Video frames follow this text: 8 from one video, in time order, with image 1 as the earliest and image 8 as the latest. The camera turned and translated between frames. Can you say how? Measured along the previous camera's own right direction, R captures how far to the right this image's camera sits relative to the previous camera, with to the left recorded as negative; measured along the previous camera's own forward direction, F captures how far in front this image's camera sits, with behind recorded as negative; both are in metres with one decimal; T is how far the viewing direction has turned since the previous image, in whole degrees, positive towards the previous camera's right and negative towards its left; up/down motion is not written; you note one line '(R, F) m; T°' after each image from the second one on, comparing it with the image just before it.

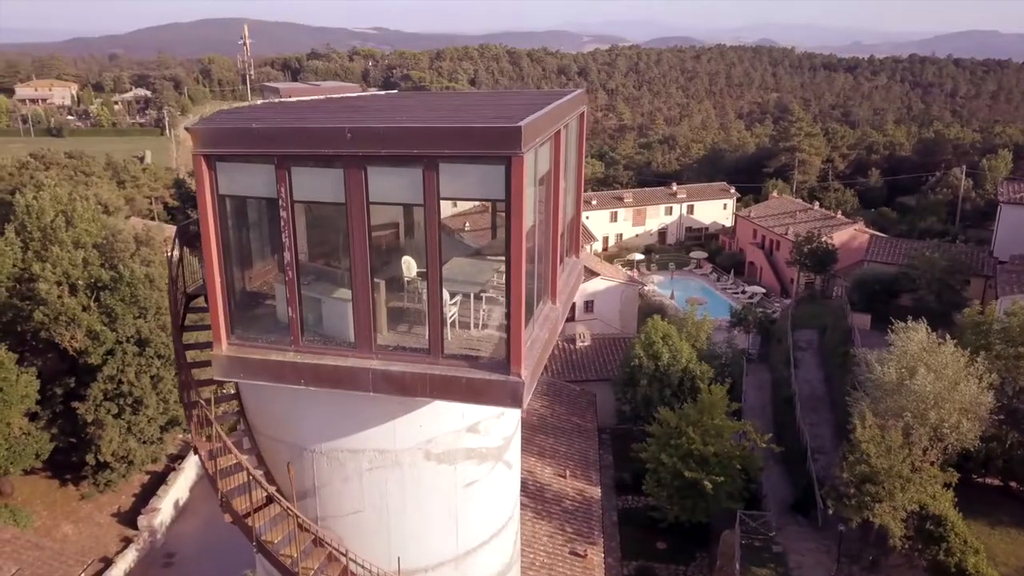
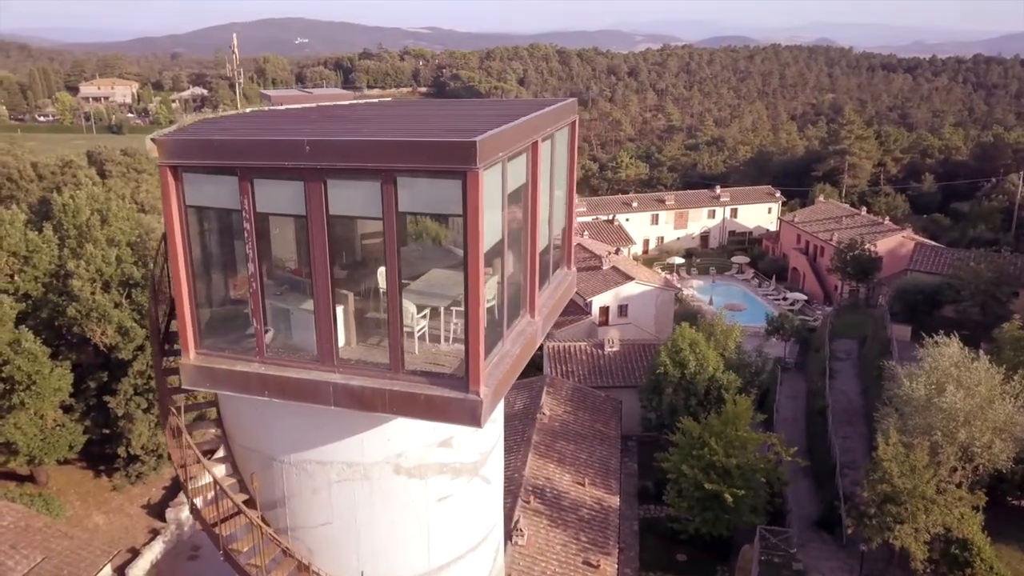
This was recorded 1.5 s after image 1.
(+0.6, +0.1) m; -3°
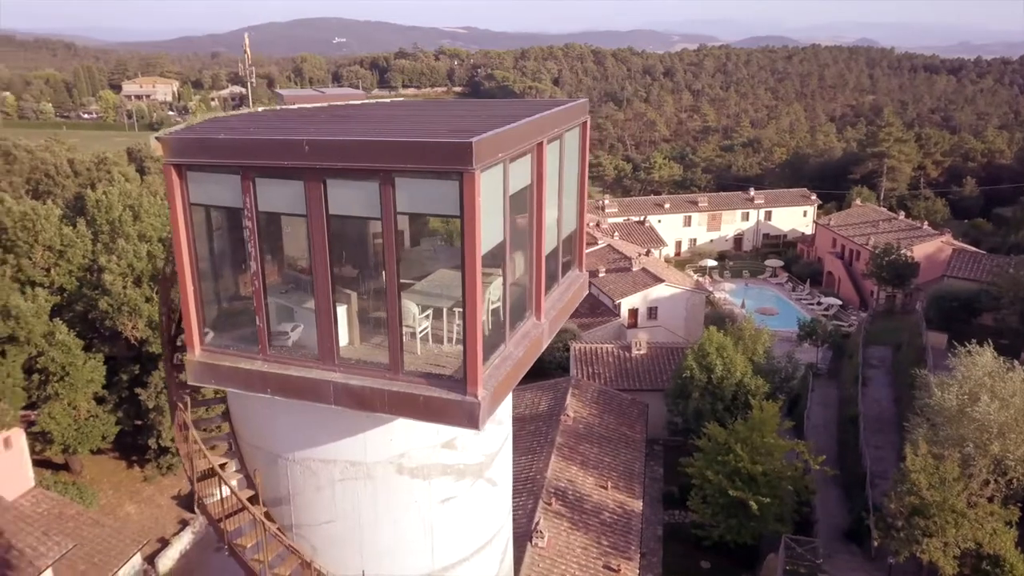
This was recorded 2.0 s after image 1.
(+0.2, +0.1) m; -2°
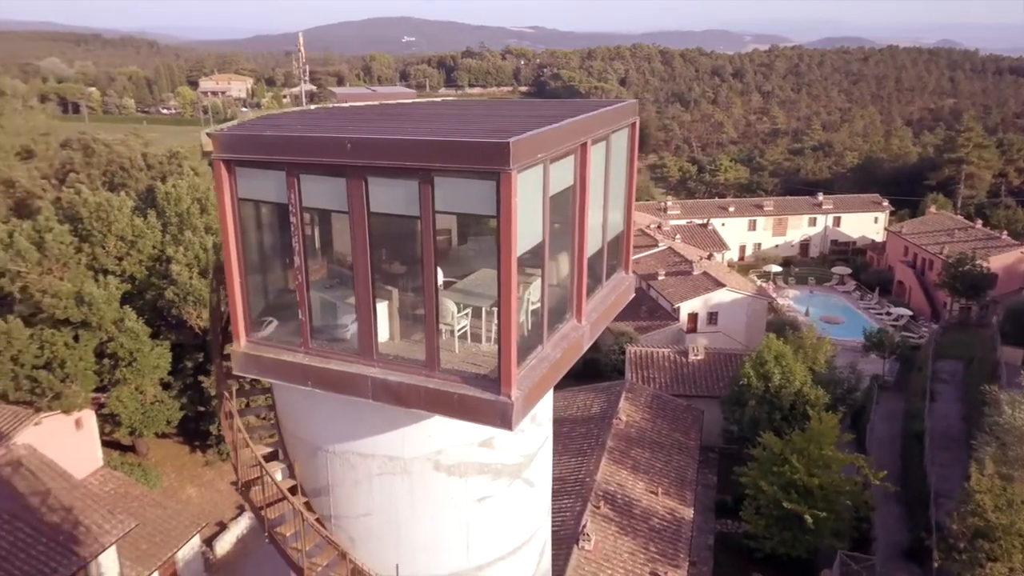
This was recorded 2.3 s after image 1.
(+0.1, 0.0) m; -4°
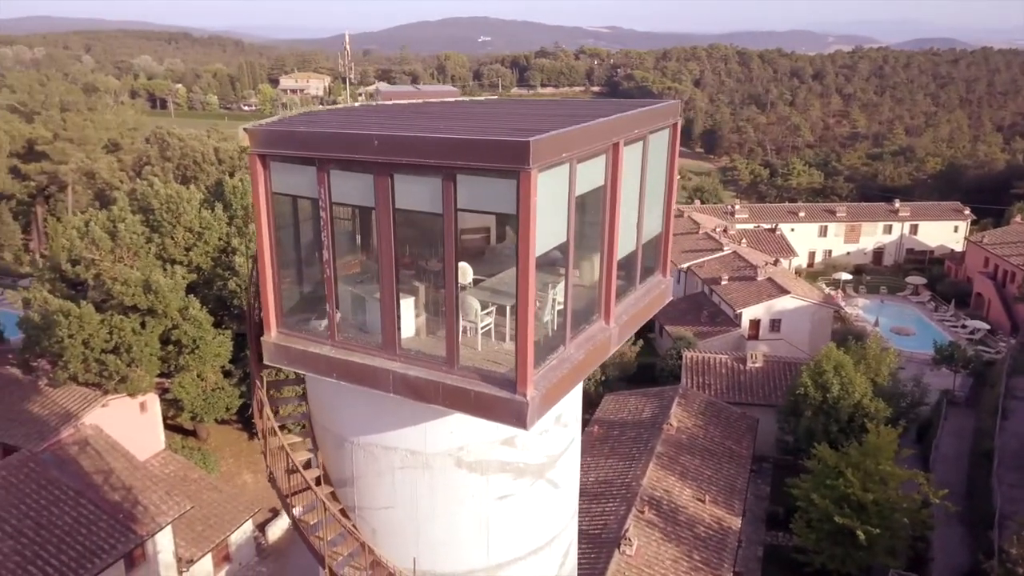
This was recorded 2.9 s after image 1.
(+0.3, 0.0) m; -5°
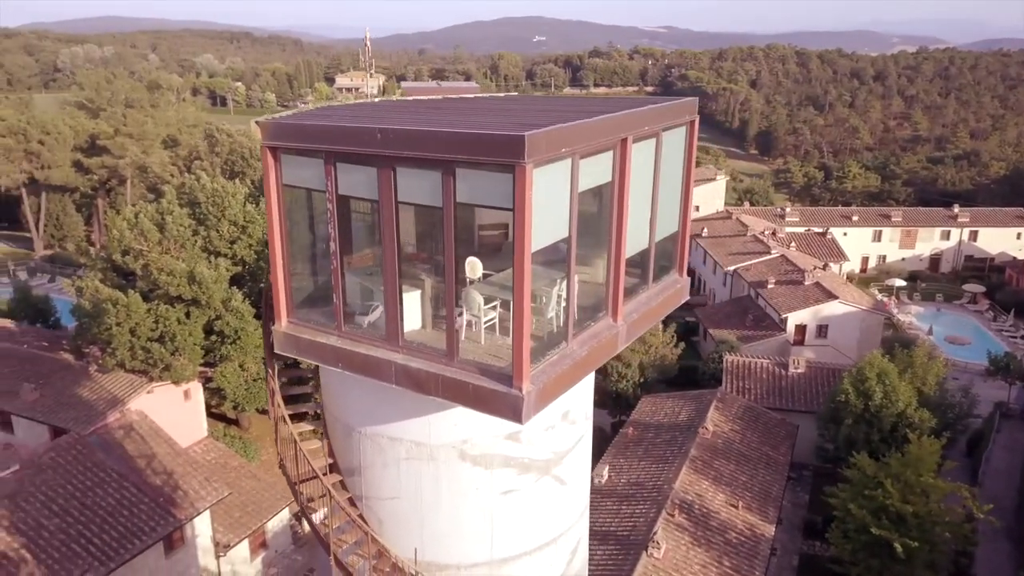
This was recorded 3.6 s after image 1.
(+0.3, 0.0) m; -4°
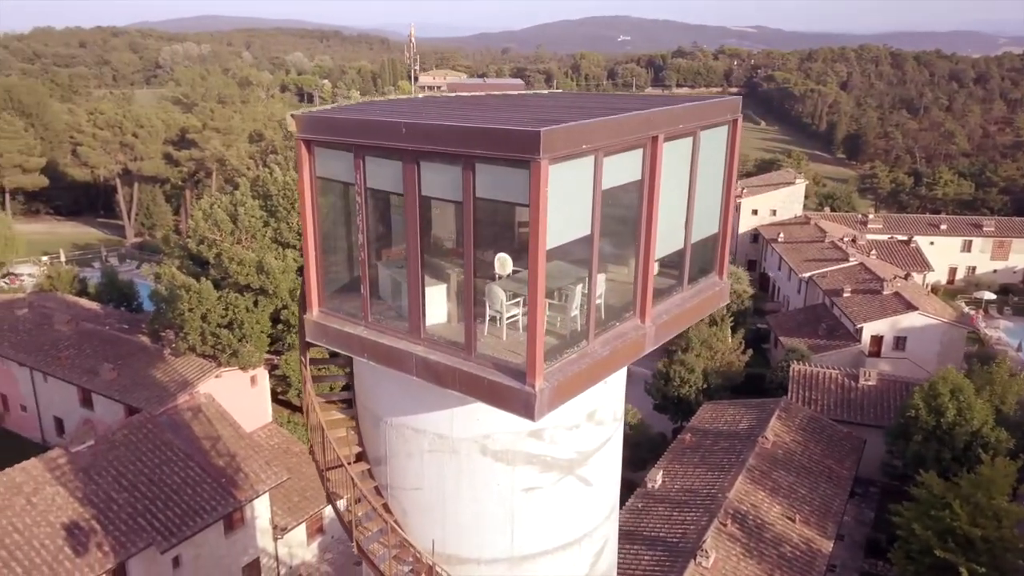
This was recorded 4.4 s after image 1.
(+0.4, 0.0) m; -5°
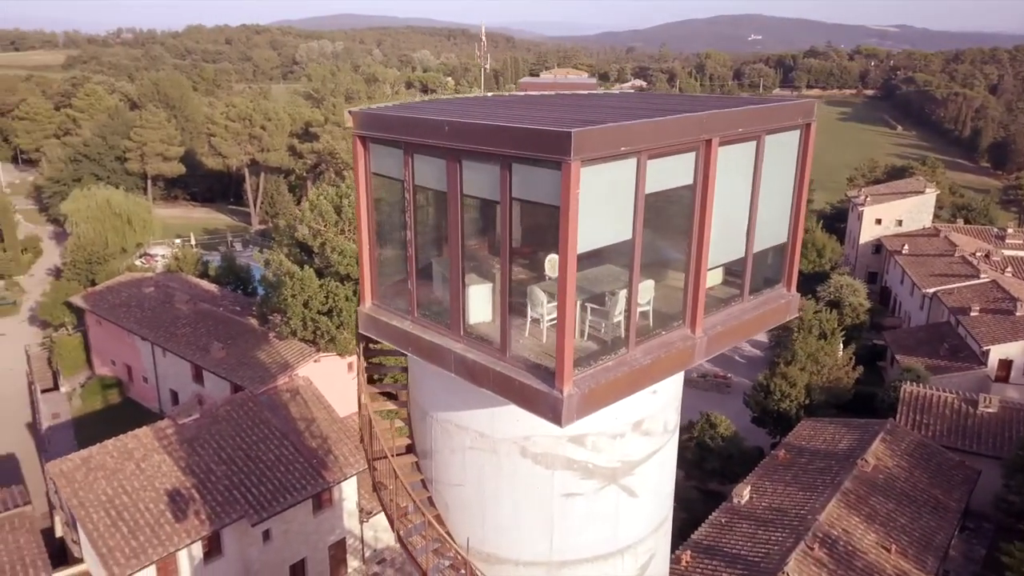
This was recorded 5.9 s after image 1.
(+0.5, +0.1) m; -8°
